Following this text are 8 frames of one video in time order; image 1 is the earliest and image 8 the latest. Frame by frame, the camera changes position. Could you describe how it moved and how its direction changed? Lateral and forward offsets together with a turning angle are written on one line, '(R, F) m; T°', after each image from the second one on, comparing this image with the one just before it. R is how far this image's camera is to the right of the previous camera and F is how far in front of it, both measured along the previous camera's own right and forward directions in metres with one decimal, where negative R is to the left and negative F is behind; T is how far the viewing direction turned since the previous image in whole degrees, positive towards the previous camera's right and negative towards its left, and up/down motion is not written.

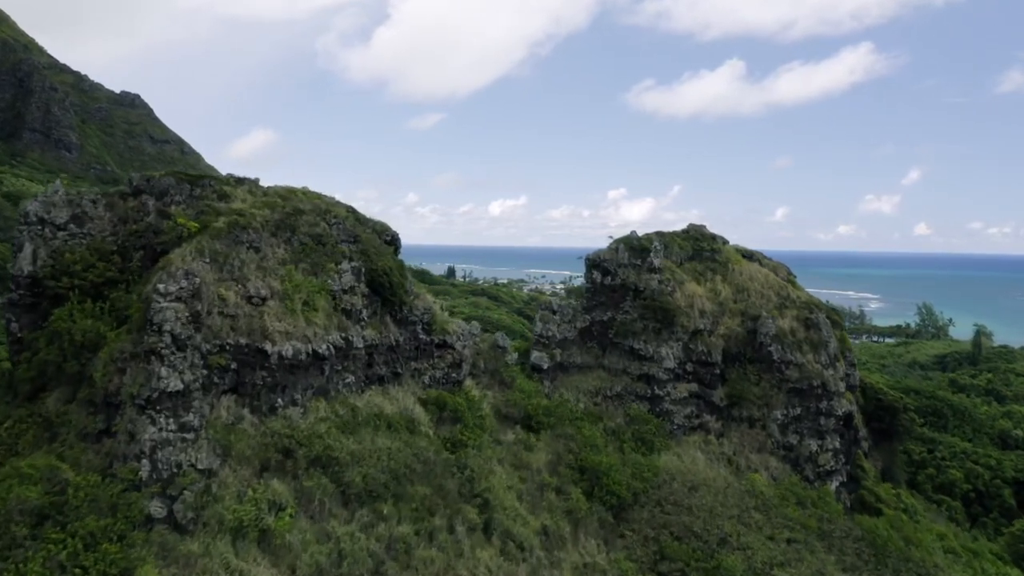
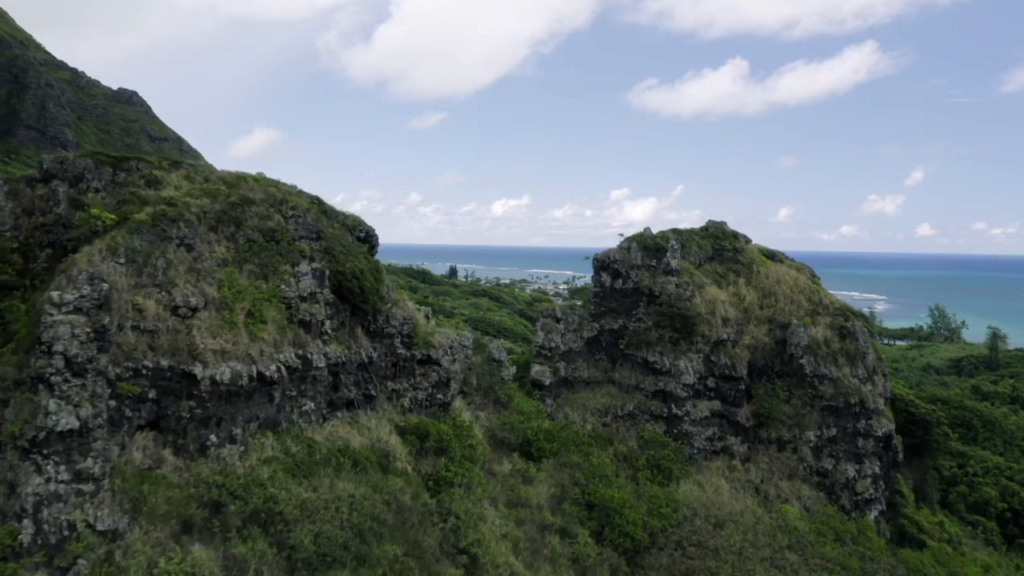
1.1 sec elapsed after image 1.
(+0.1, +3.2) m; 0°
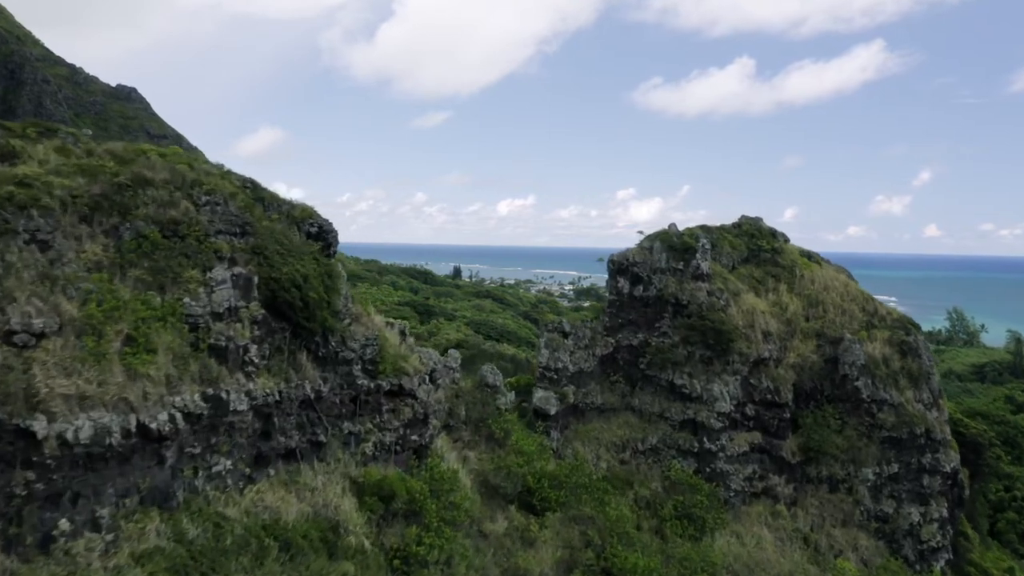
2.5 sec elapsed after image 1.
(+0.2, +4.0) m; 0°
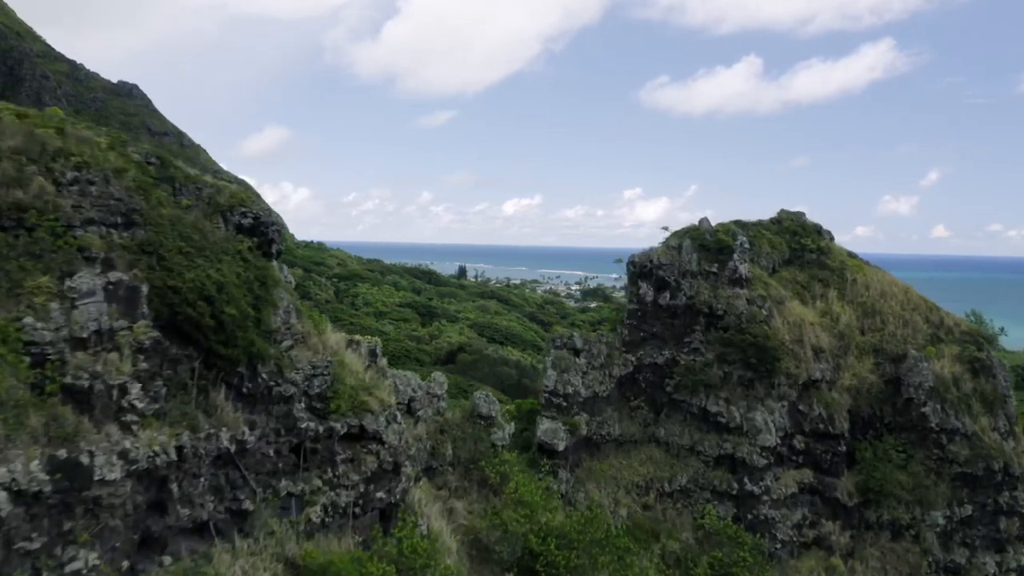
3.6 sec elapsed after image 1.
(+0.1, +3.3) m; 0°
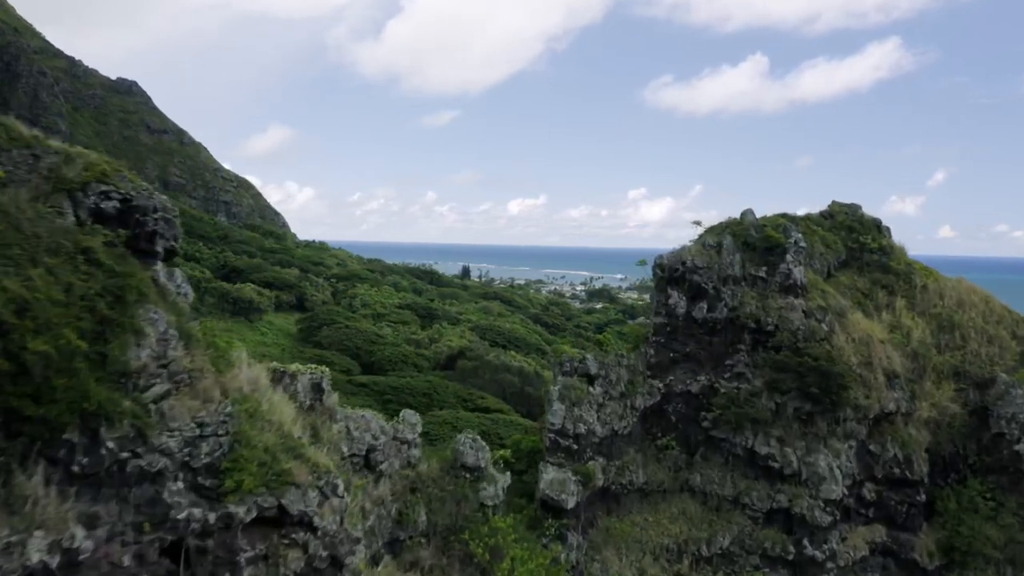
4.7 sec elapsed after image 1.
(+0.1, +3.3) m; 0°
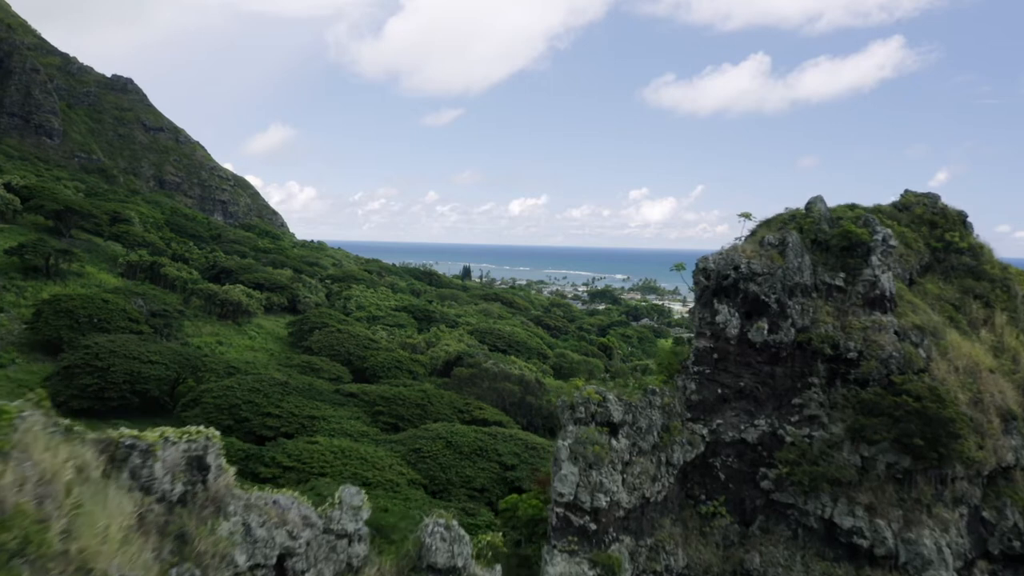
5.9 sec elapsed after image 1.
(+0.1, +3.3) m; 0°
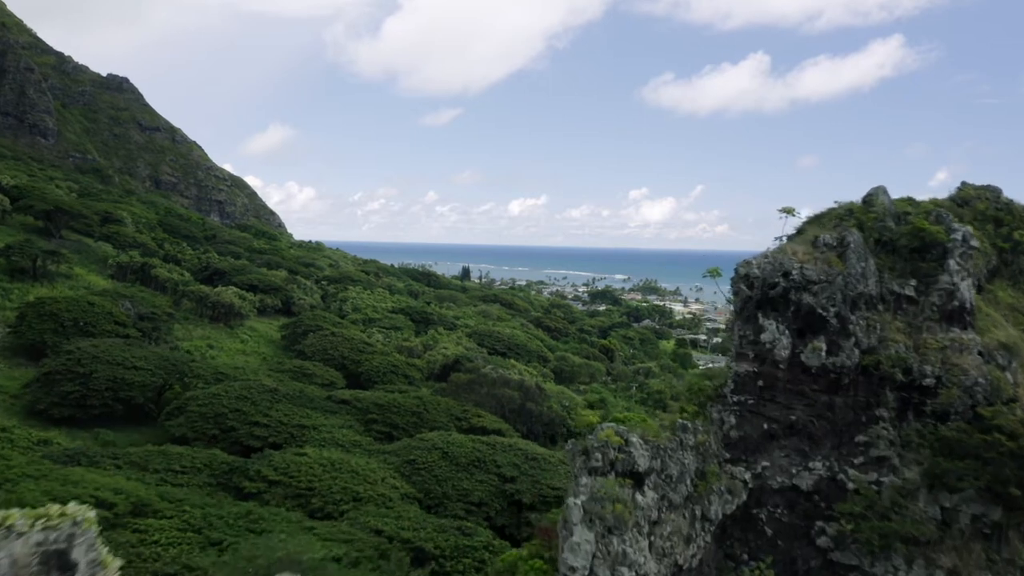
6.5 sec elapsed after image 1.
(0.0, +1.8) m; 0°
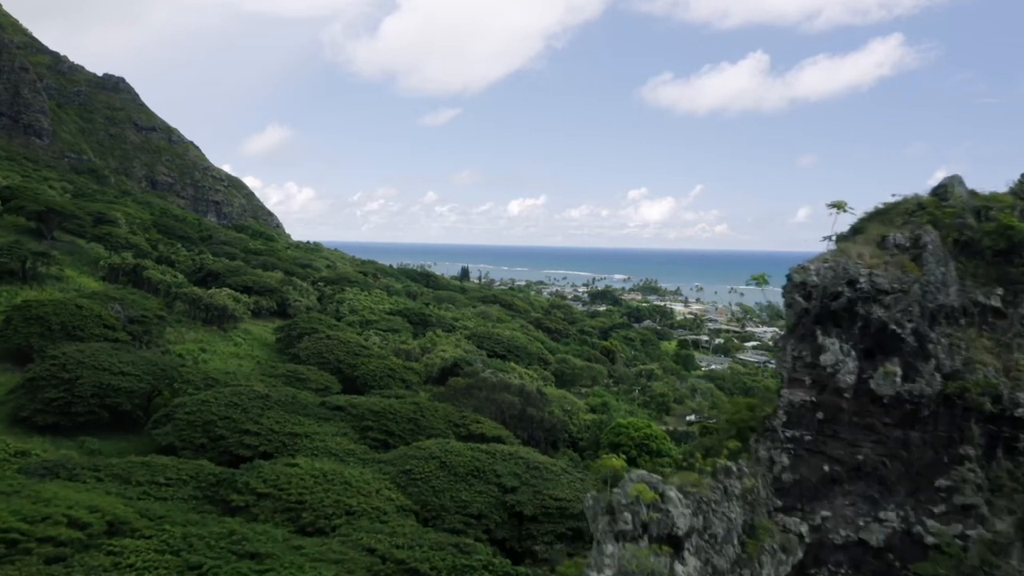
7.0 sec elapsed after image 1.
(0.0, +1.4) m; 0°
